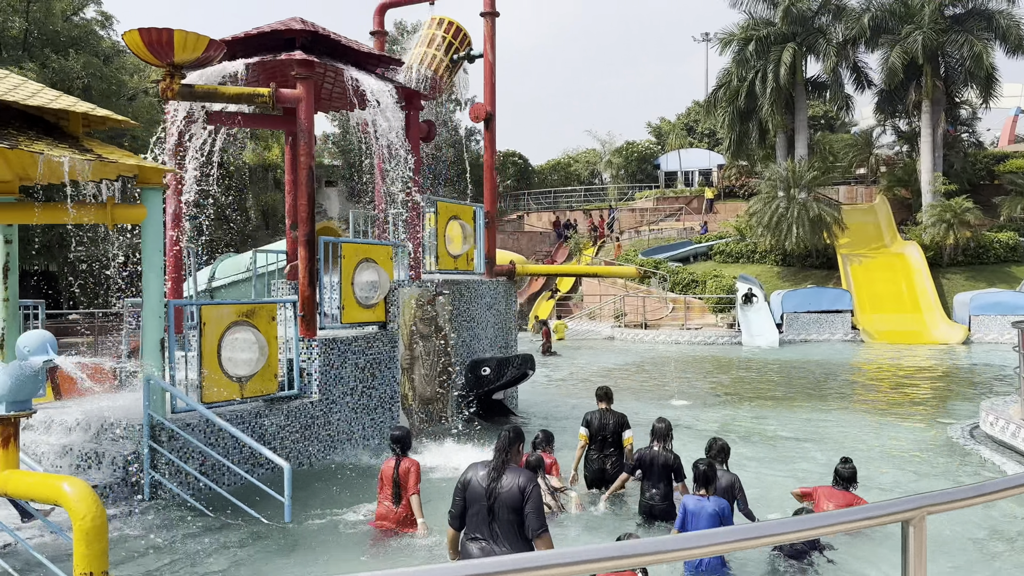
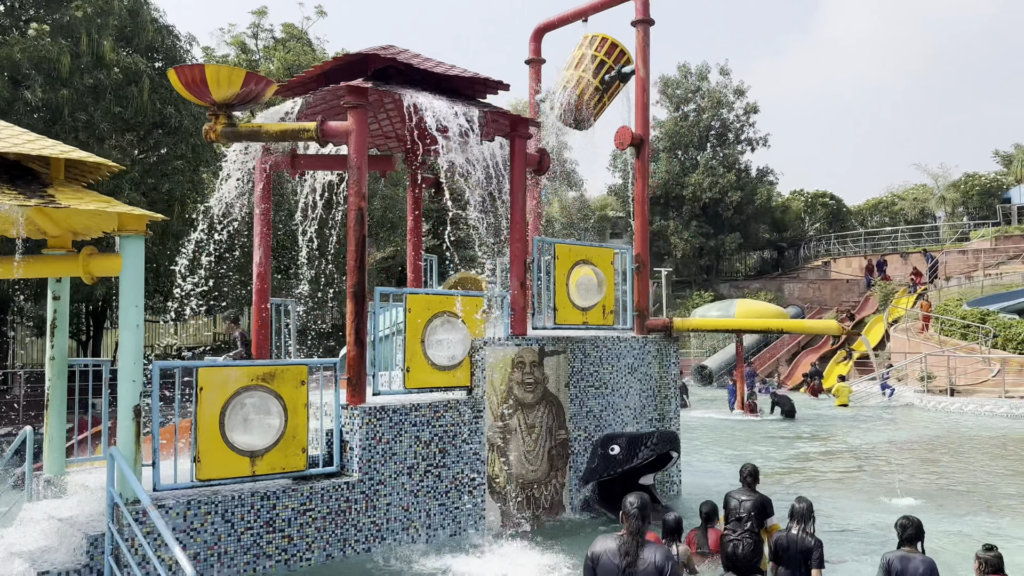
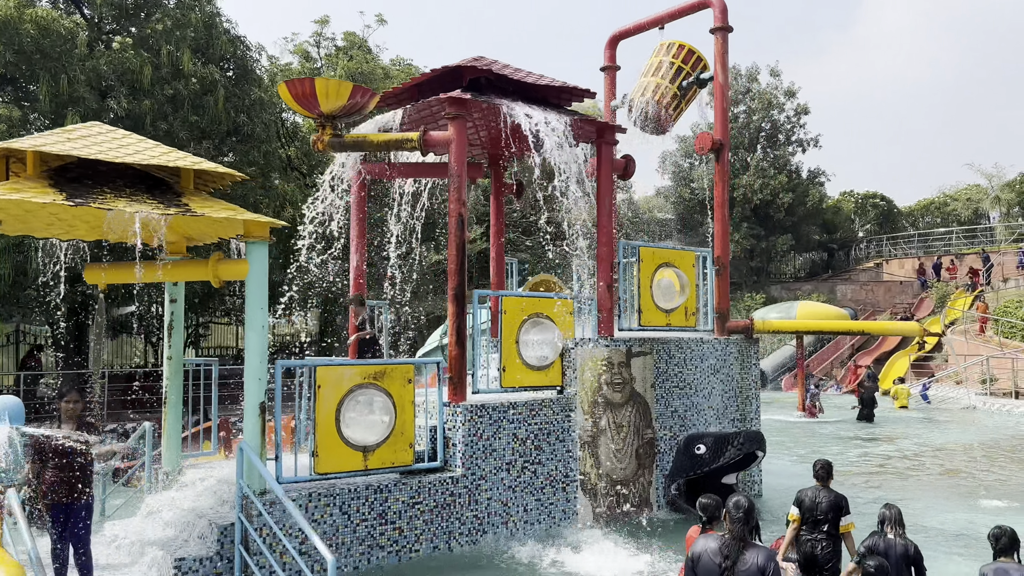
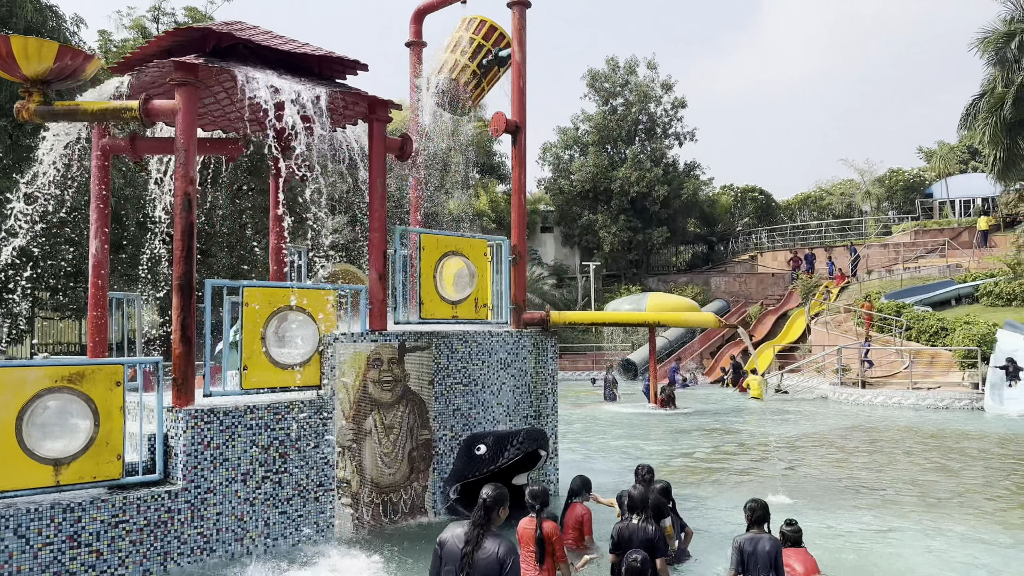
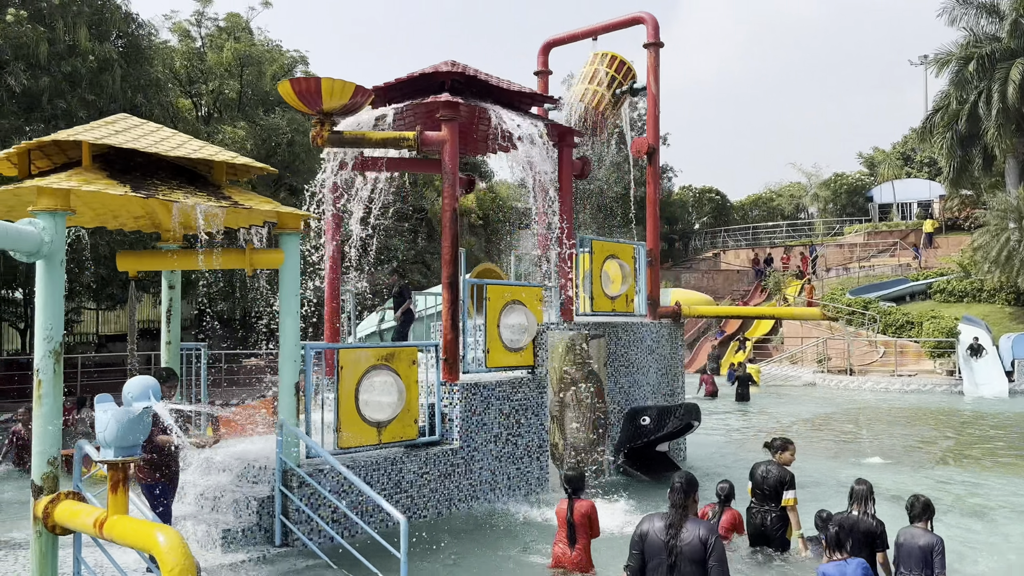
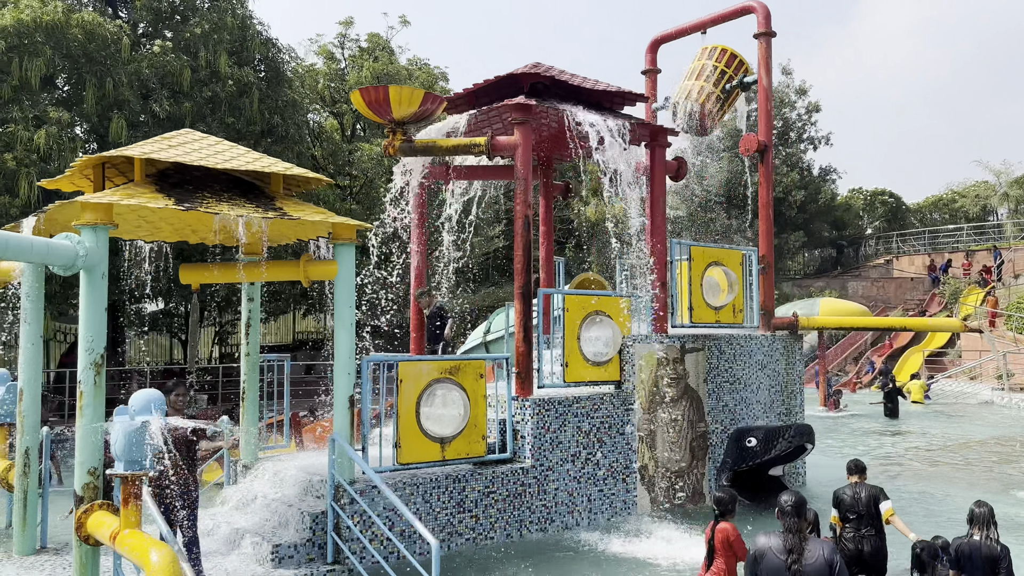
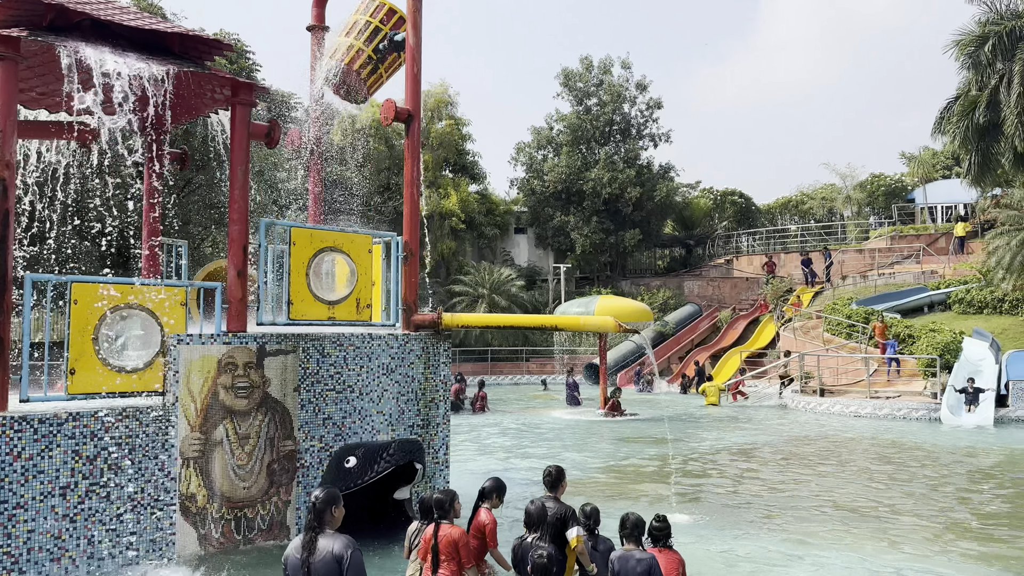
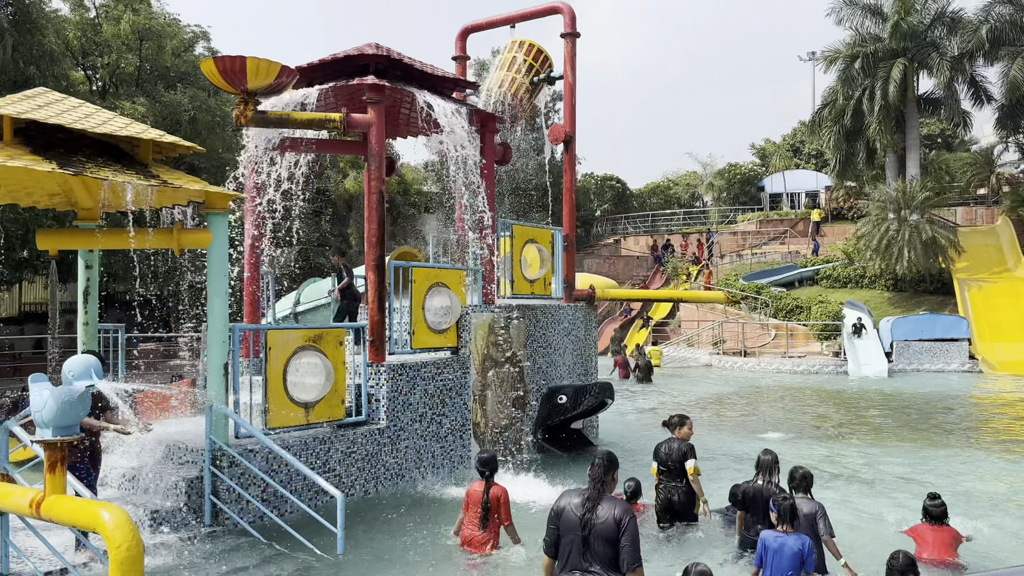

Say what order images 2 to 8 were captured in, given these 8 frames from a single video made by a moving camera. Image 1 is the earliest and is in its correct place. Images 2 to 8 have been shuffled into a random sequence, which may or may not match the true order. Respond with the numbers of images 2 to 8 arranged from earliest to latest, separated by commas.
8, 5, 6, 3, 2, 4, 7
